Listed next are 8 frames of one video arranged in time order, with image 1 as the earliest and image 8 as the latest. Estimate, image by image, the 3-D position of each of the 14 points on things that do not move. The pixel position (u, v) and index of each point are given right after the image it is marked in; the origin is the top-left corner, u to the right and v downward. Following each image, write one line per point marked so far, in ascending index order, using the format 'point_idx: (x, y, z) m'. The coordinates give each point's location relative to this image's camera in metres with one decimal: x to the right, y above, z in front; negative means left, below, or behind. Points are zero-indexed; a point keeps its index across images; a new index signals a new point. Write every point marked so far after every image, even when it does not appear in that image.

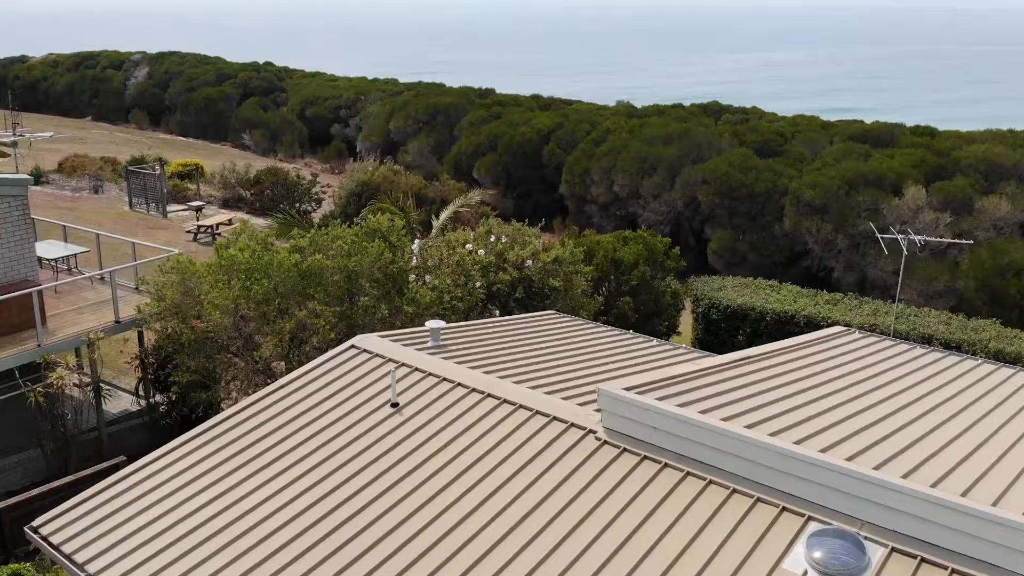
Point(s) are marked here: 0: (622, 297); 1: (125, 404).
0: (+1.3, -0.1, +11.1) m
1: (-3.6, -1.1, +8.8) m
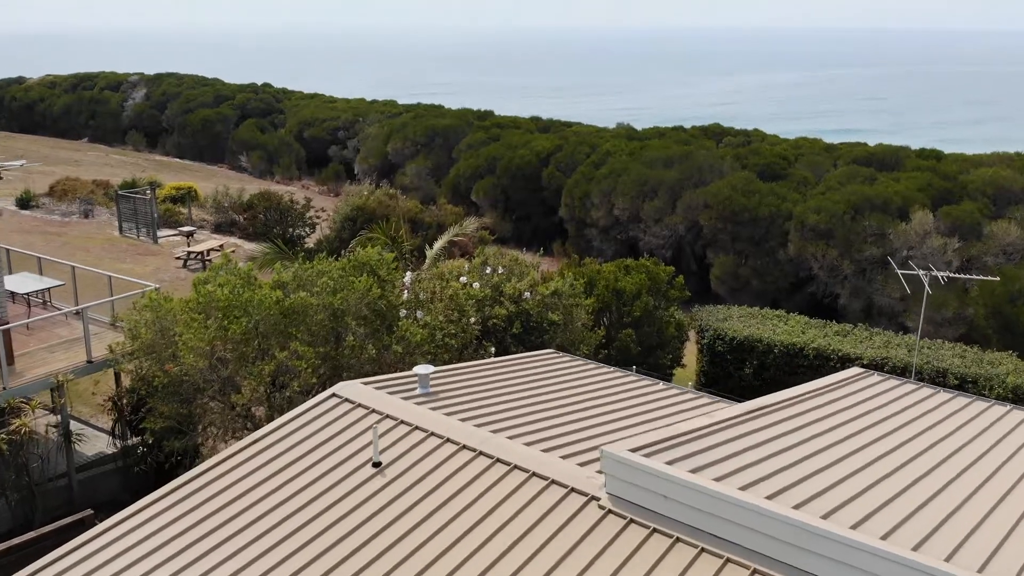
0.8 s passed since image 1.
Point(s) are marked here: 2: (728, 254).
0: (+1.3, -0.5, +10.7) m
1: (-3.7, -1.4, +8.4) m
2: (+4.6, +0.7, +19.7) m
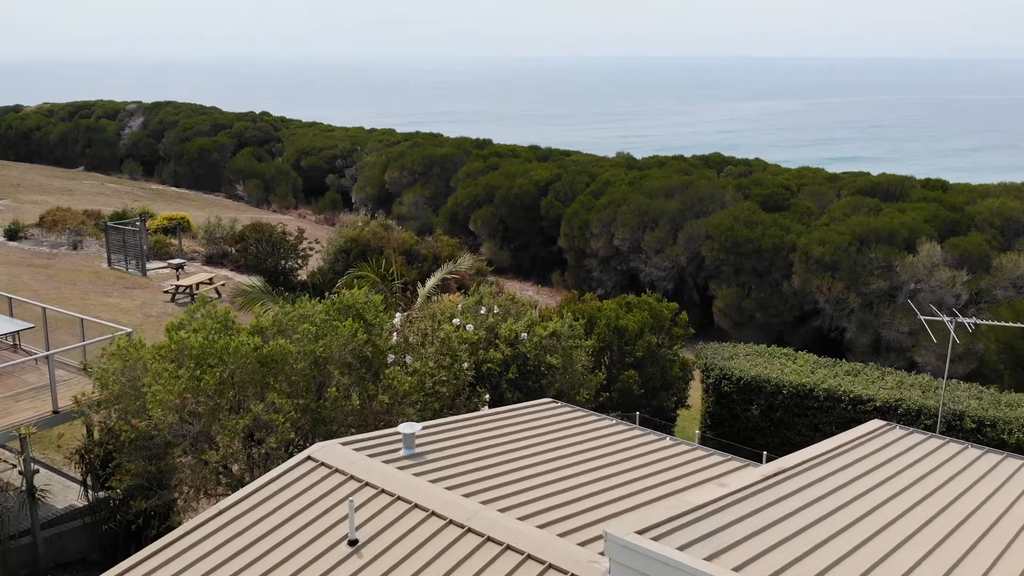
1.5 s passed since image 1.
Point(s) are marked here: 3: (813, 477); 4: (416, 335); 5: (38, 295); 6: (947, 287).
0: (+1.2, -0.9, +10.2) m
1: (-3.7, -1.8, +7.8) m
2: (+4.5, 0.0, +19.3) m
3: (+1.6, -1.0, +5.1) m
4: (-0.8, -0.4, +7.8) m
5: (-8.1, -0.1, +15.9) m
6: (+8.0, 0.0, +17.2) m
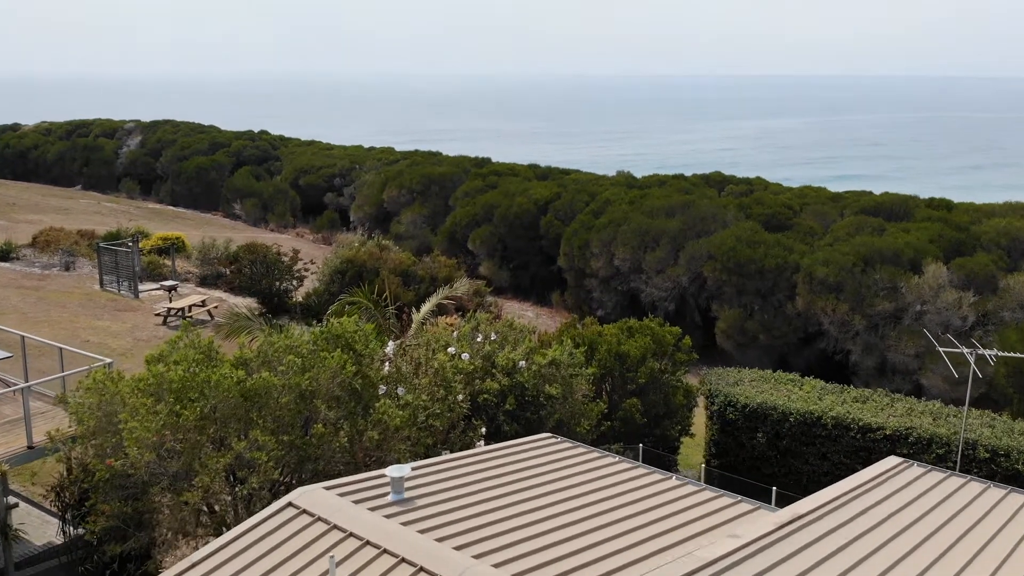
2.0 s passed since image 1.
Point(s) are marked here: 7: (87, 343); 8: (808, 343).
0: (+1.2, -1.2, +9.9) m
1: (-3.7, -2.0, +7.5) m
2: (+4.5, -0.4, +18.9) m
3: (+1.6, -1.2, +4.7) m
4: (-0.8, -0.6, +7.5) m
5: (-8.1, -0.5, +15.6) m
6: (+8.0, -0.4, +16.9) m
7: (-6.5, -0.8, +14.3) m
8: (+5.8, -1.1, +18.3) m
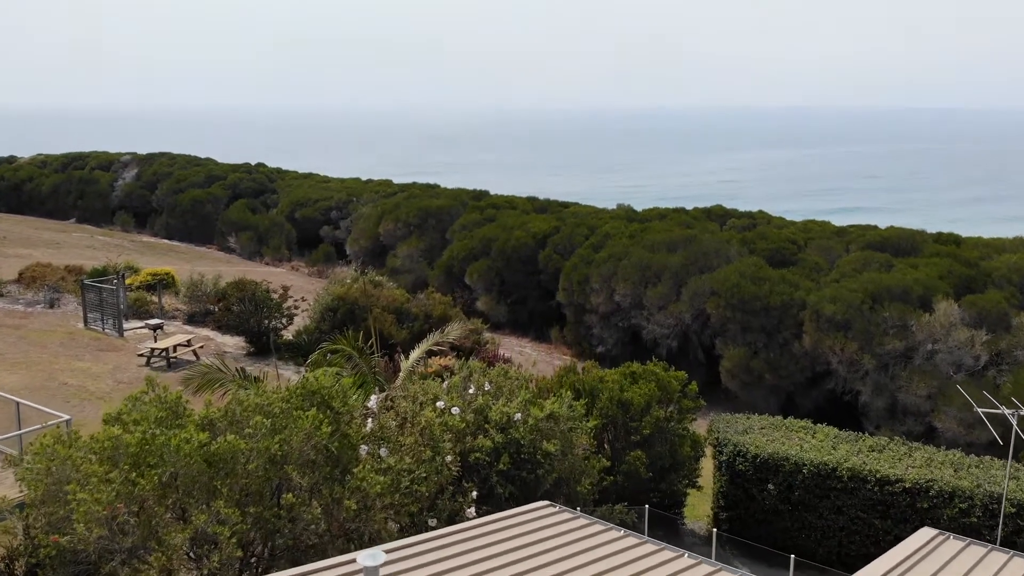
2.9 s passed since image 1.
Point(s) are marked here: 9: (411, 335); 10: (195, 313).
0: (+1.2, -1.6, +9.3) m
1: (-3.8, -2.4, +6.8) m
2: (+4.4, -1.1, +18.3) m
3: (+1.6, -1.5, +4.1) m
4: (-0.9, -1.0, +6.9) m
5: (-8.2, -1.1, +15.0) m
6: (+7.9, -1.0, +16.3) m
7: (-6.5, -1.4, +13.7) m
8: (+5.8, -1.8, +17.7) m
9: (-1.7, -0.8, +16.0) m
10: (-6.2, -0.5, +18.4) m
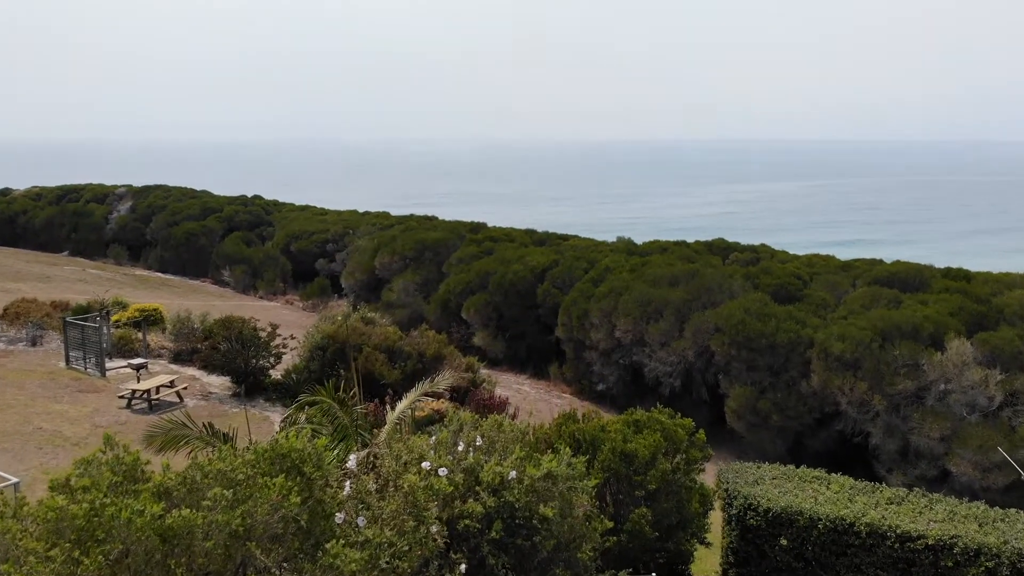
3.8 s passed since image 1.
0: (+1.1, -2.0, +8.6) m
1: (-3.8, -2.7, +6.2) m
2: (+4.4, -1.8, +17.7) m
3: (+1.5, -1.7, +3.5) m
4: (-0.9, -1.3, +6.2) m
5: (-8.2, -1.7, +14.4) m
6: (+7.9, -1.7, +15.7) m
7: (-6.6, -2.0, +13.0) m
8: (+5.7, -2.5, +17.1) m
9: (-1.8, -1.4, +15.4) m
10: (-6.3, -1.2, +17.8) m
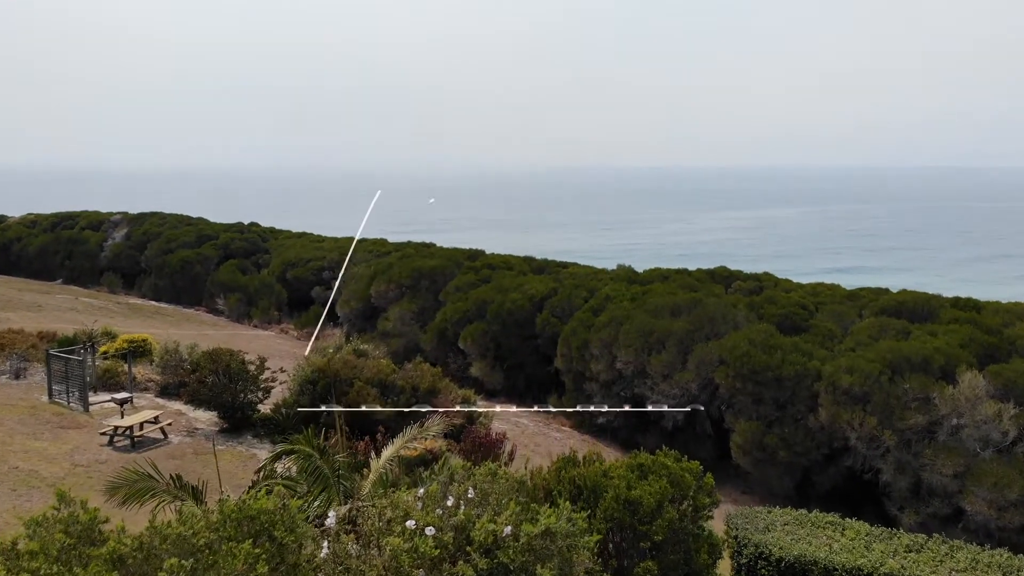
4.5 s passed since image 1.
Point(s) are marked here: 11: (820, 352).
0: (+1.1, -2.3, +8.1) m
1: (-3.8, -2.9, +5.6) m
2: (+4.3, -2.4, +17.2) m
3: (+1.5, -1.9, +3.0) m
4: (-0.9, -1.6, +5.7) m
5: (-8.3, -2.2, +13.8) m
6: (+7.8, -2.2, +15.1) m
7: (-6.6, -2.4, +12.5) m
8: (+5.7, -3.0, +16.5) m
9: (-1.8, -2.0, +14.8) m
10: (-6.3, -1.8, +17.2) m
11: (+5.8, -1.2, +17.6) m
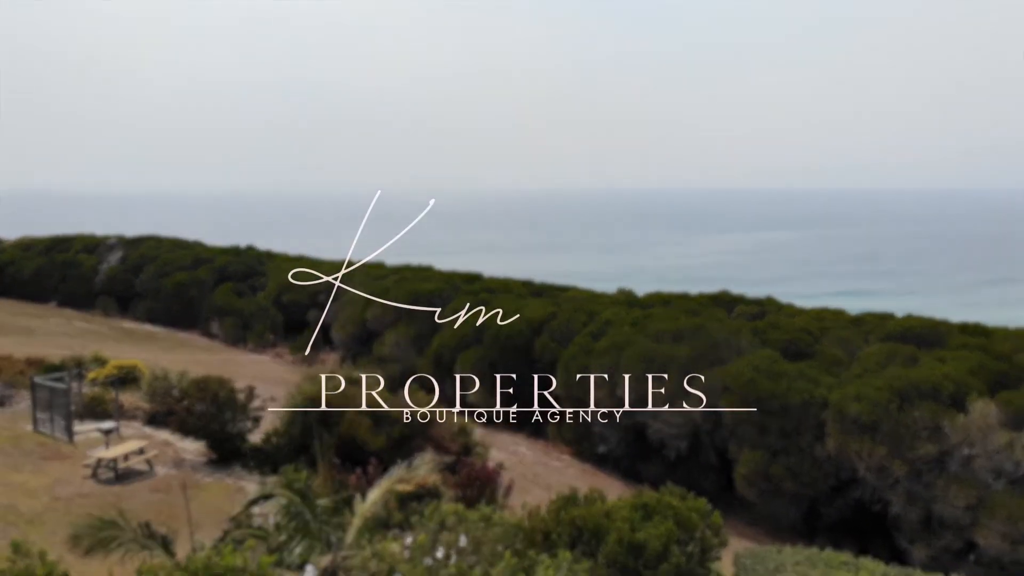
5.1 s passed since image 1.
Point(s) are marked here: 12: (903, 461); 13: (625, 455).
0: (+1.1, -2.6, +7.6) m
1: (-3.9, -3.1, +5.1) m
2: (+4.3, -2.9, +16.7) m
3: (+1.5, -2.0, +2.5) m
4: (-1.0, -1.7, +5.2) m
5: (-8.3, -2.6, +13.3) m
6: (+7.8, -2.6, +14.6) m
7: (-6.7, -2.8, +12.0) m
8: (+5.6, -3.5, +16.0) m
9: (-1.9, -2.4, +14.4) m
10: (-6.4, -2.2, +16.8) m
11: (+5.8, -1.7, +17.1) m
12: (+6.4, -2.8, +15.1) m
13: (+2.3, -3.4, +19.2) m
